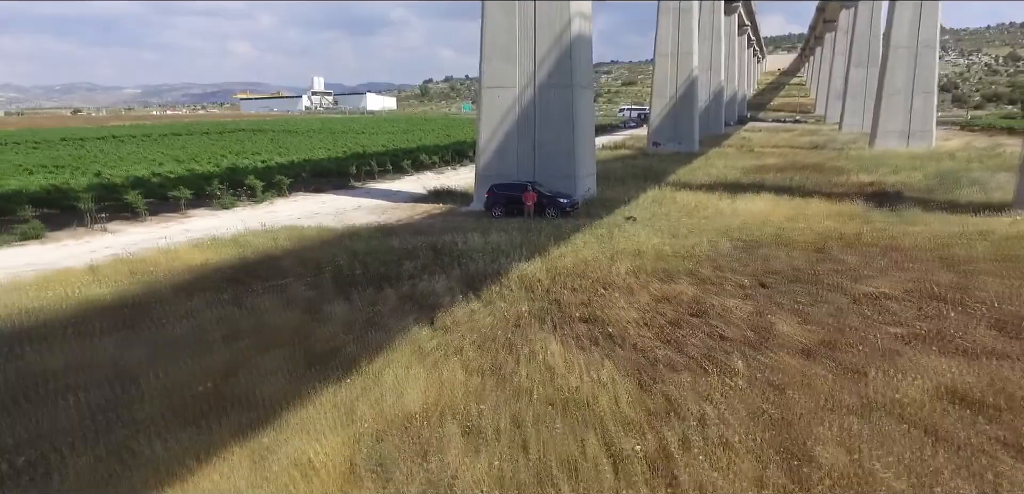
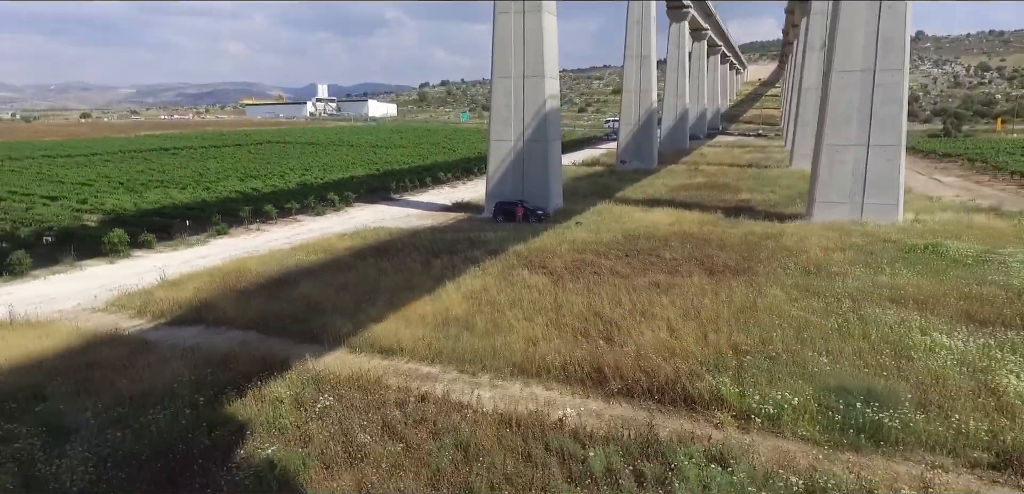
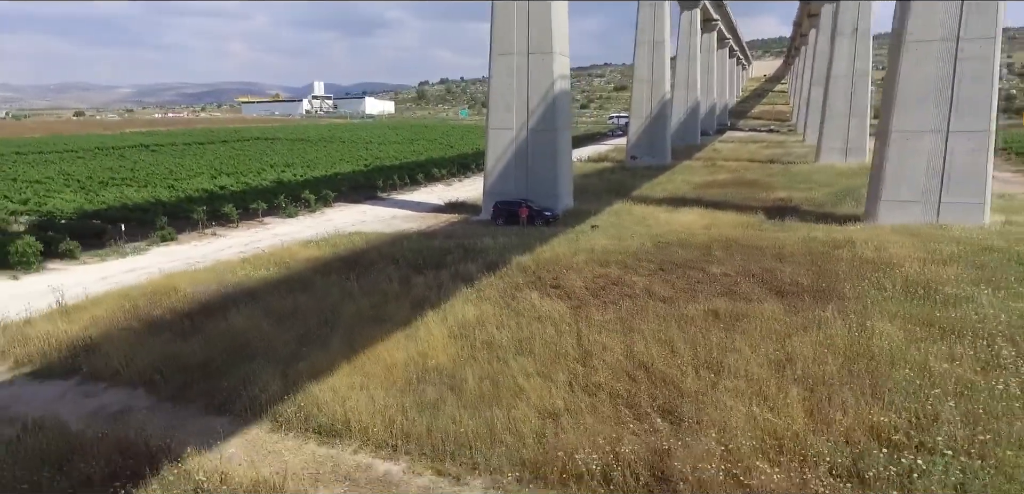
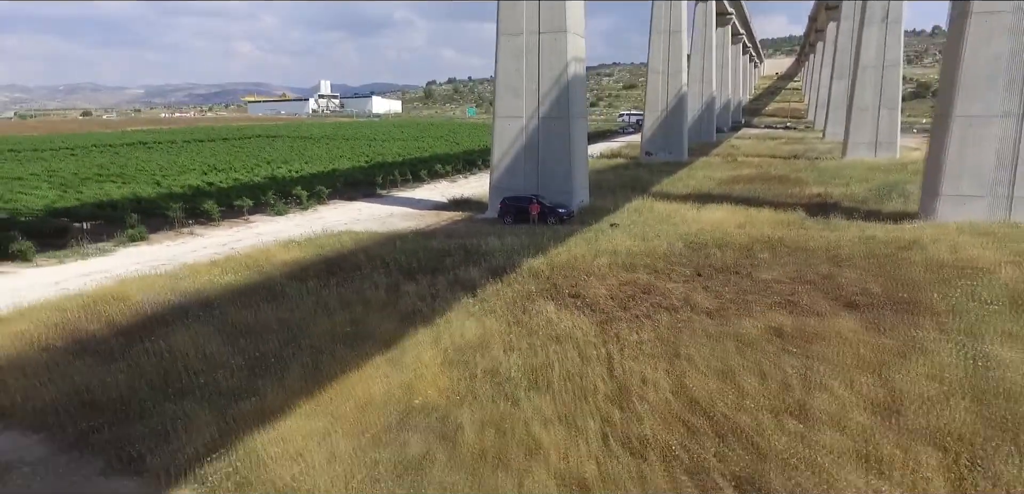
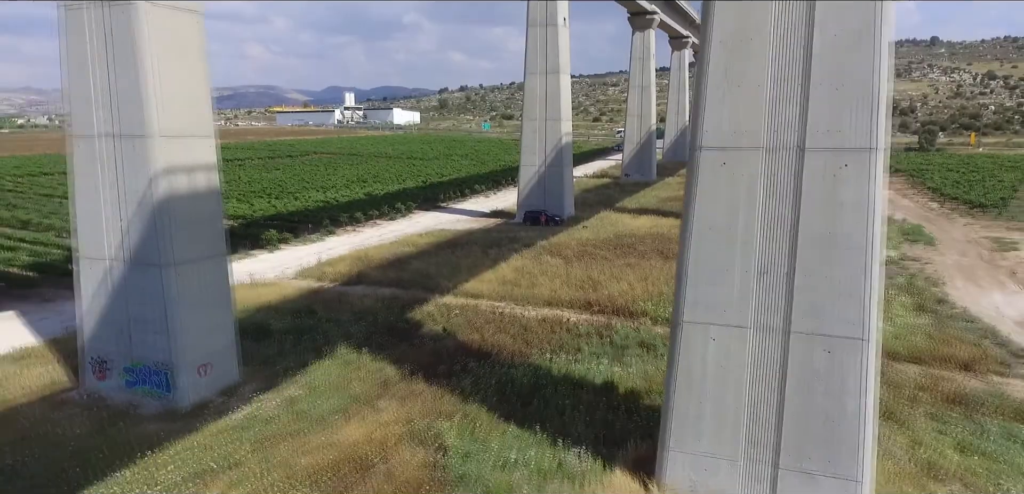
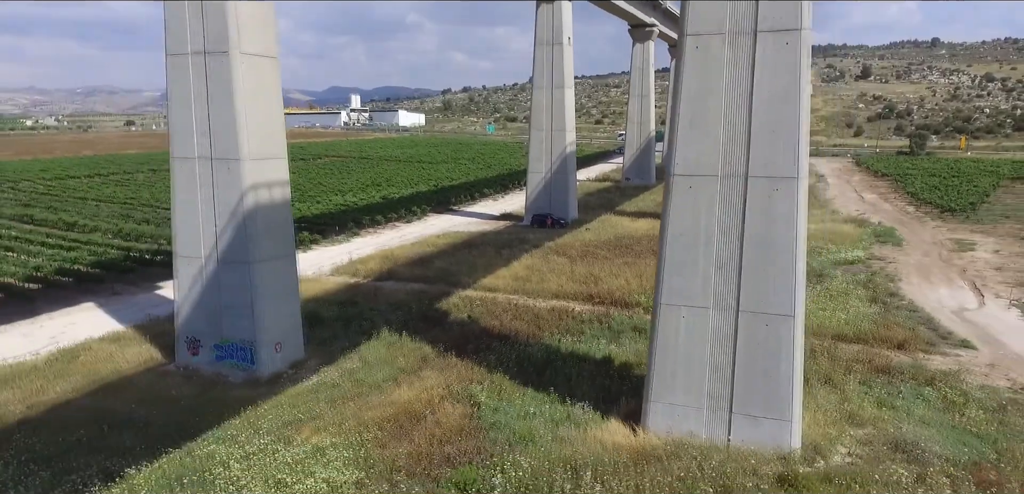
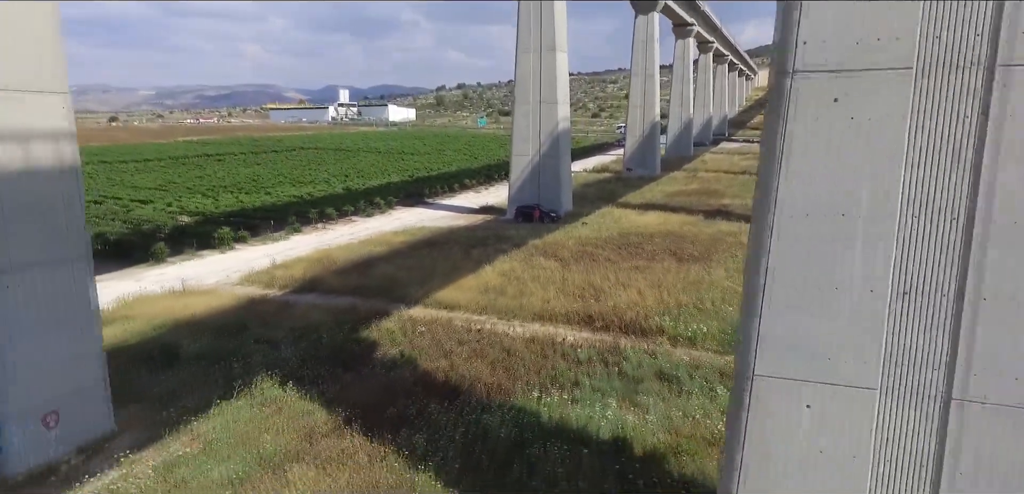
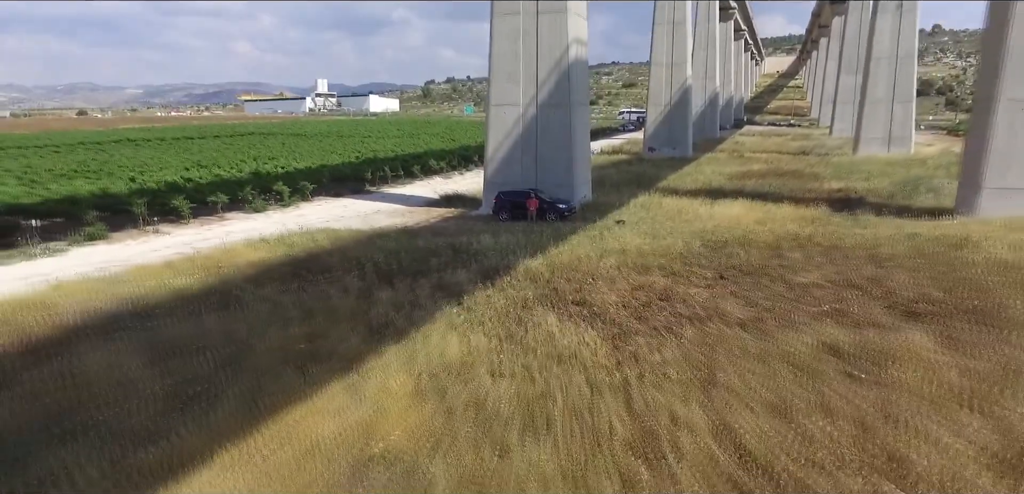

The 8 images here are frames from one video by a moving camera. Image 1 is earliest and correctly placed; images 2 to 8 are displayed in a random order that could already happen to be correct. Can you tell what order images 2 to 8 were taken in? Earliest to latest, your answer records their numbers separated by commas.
8, 4, 3, 2, 7, 5, 6
